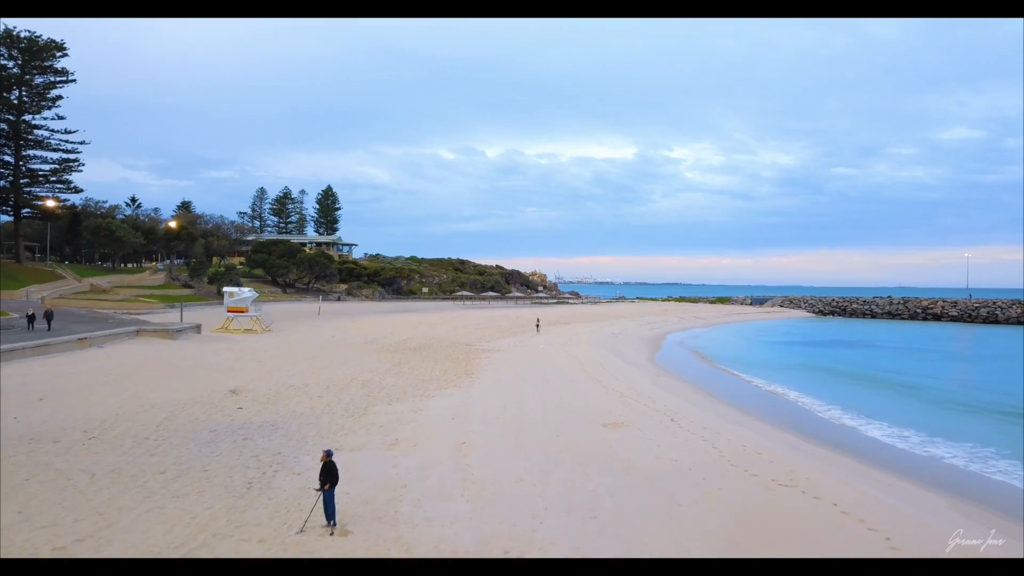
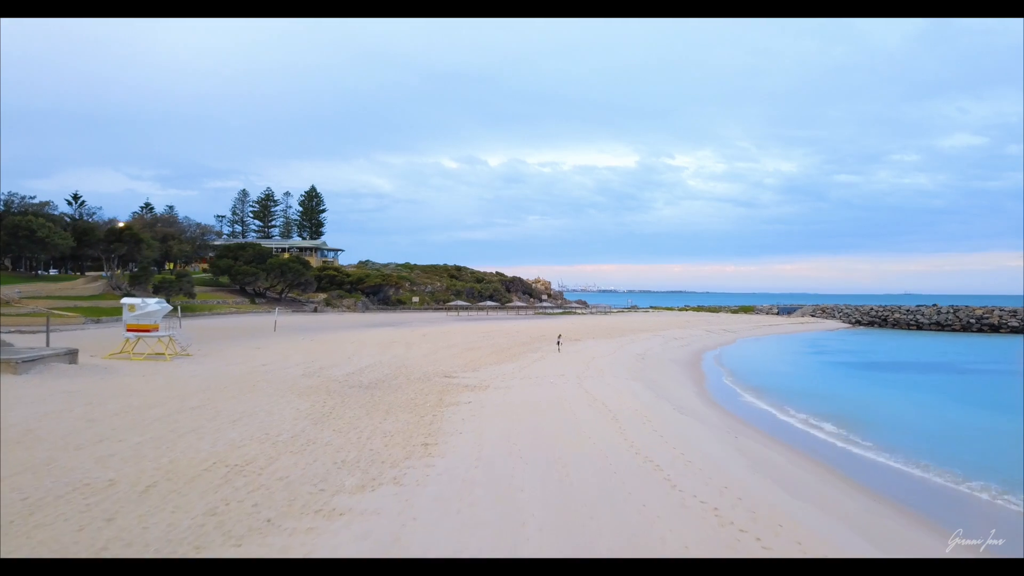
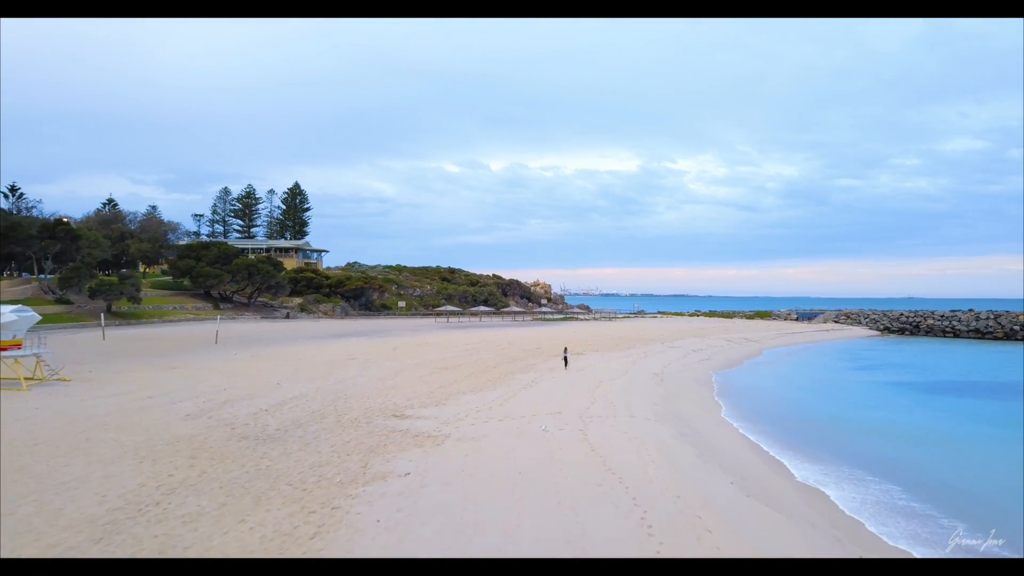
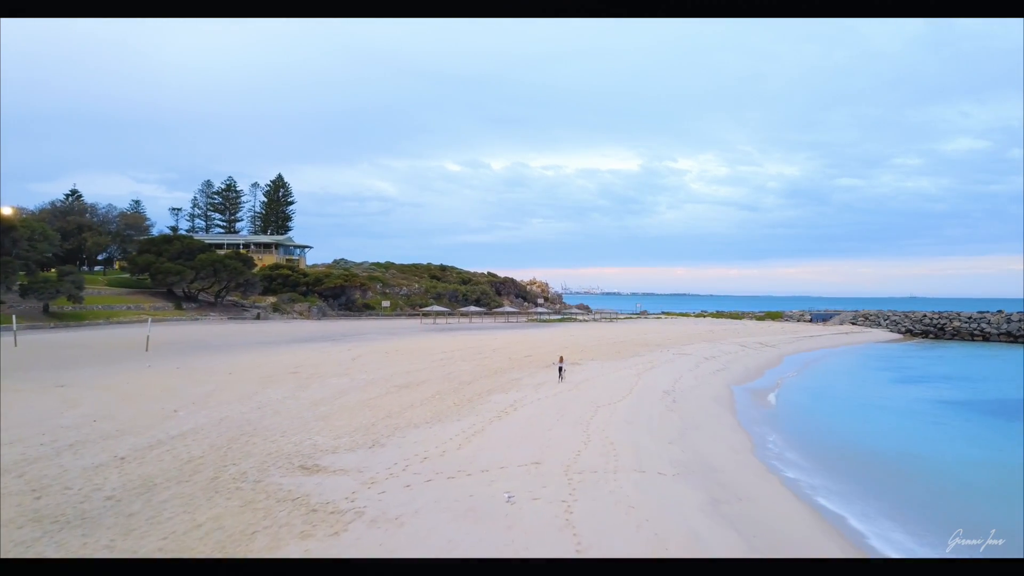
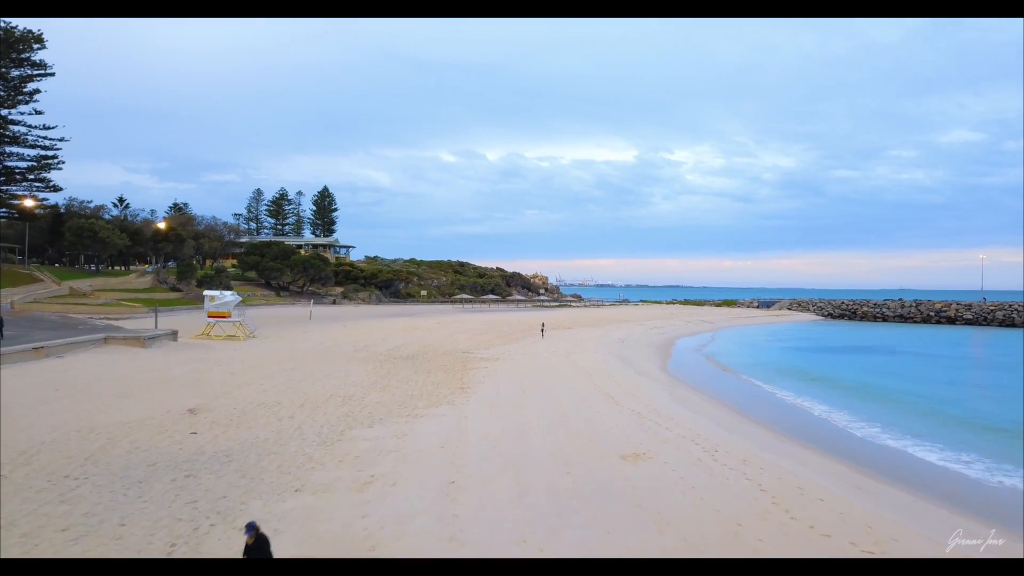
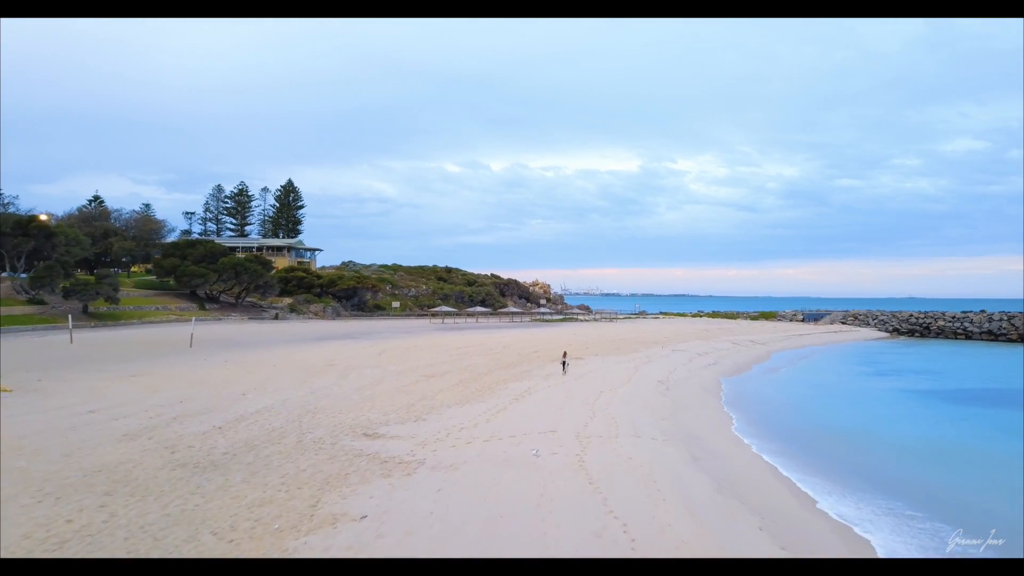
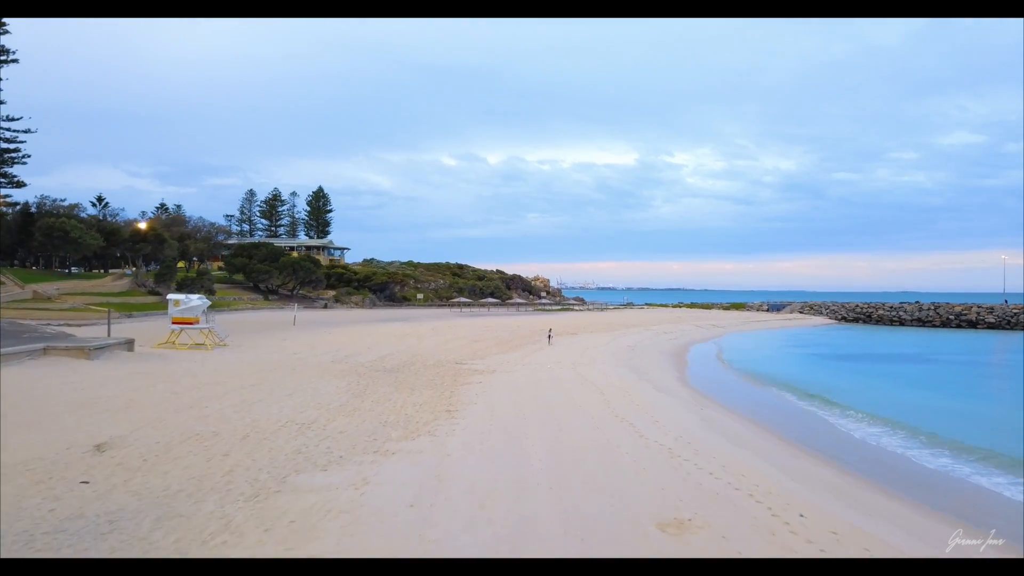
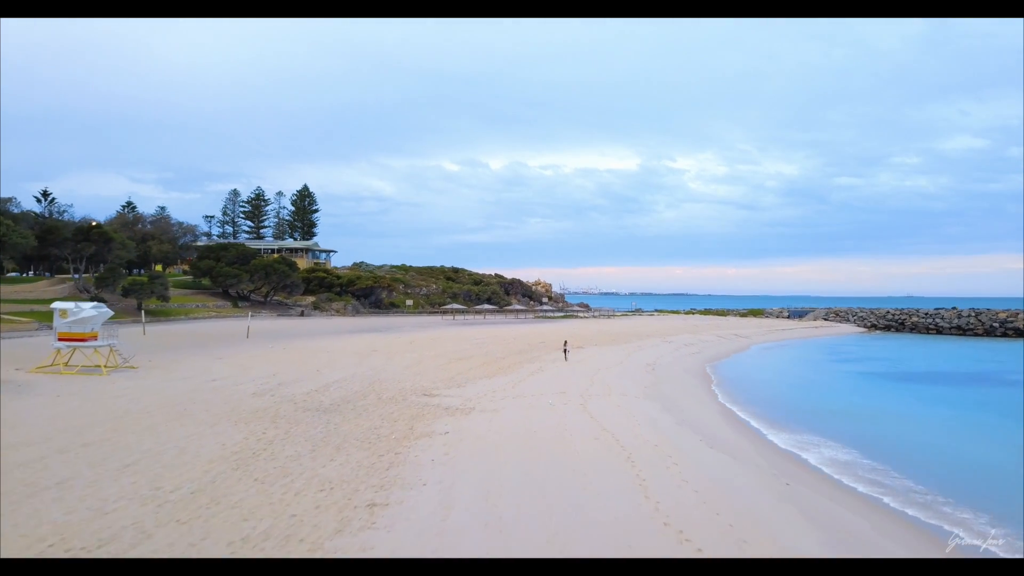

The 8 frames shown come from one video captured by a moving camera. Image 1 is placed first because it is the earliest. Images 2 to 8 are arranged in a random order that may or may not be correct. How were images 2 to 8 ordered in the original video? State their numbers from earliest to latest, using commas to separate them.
5, 7, 2, 8, 3, 6, 4
